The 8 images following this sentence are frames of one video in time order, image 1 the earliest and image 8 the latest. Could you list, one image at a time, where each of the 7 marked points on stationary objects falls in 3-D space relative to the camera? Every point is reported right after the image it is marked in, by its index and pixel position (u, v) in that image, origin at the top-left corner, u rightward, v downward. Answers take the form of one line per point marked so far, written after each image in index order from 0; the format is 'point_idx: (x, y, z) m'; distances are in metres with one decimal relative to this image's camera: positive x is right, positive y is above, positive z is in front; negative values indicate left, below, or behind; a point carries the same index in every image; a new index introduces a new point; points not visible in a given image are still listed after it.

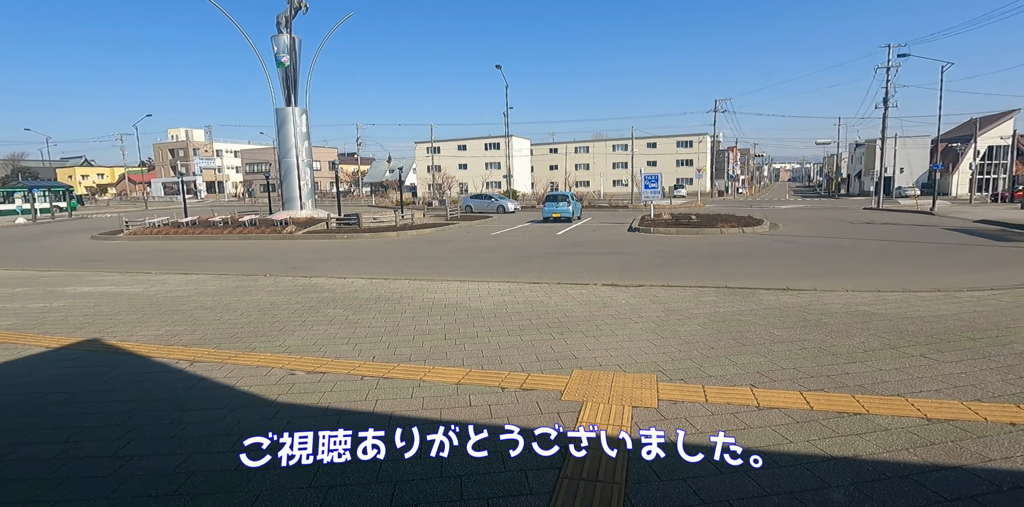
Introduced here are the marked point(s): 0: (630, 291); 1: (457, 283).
0: (+1.5, -0.5, +7.3) m
1: (-0.8, -0.5, +8.8) m
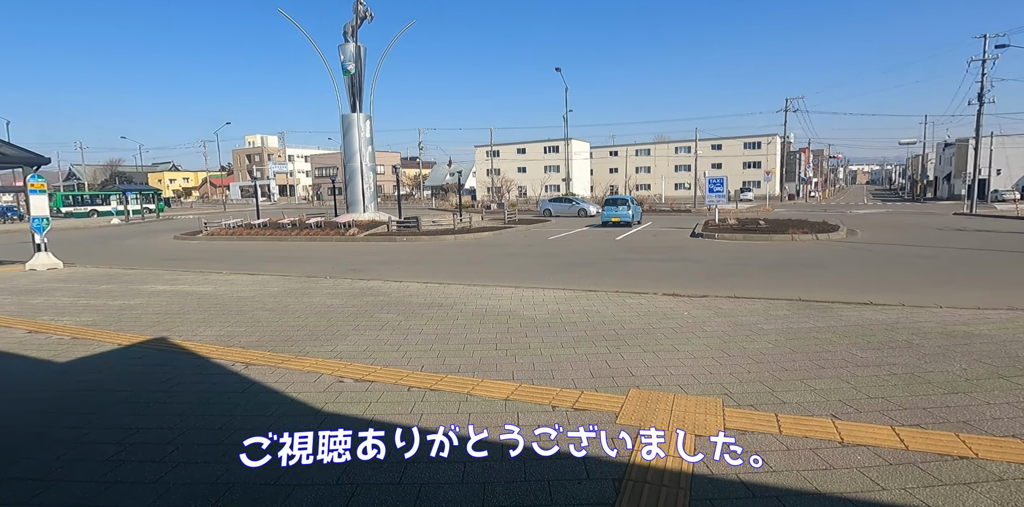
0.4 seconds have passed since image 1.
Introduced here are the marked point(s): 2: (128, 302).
0: (+2.2, -0.6, +6.9) m
1: (0.0, -0.5, +8.6) m
2: (-6.0, -0.8, +9.1) m
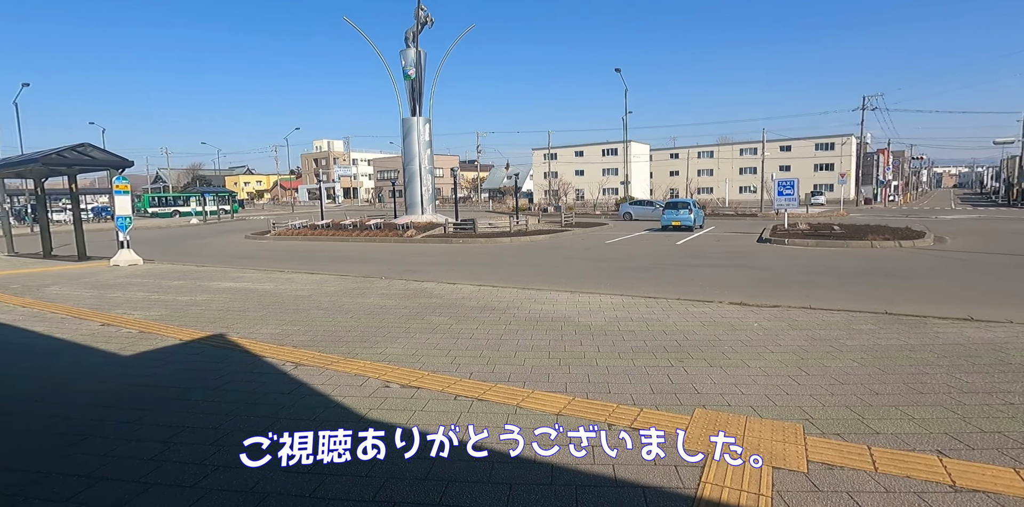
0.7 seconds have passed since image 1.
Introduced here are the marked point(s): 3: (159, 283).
0: (+2.8, -0.7, +6.4) m
1: (+0.8, -0.6, +8.3) m
2: (-5.2, -0.7, +9.4) m
3: (-7.1, -0.6, +11.7) m
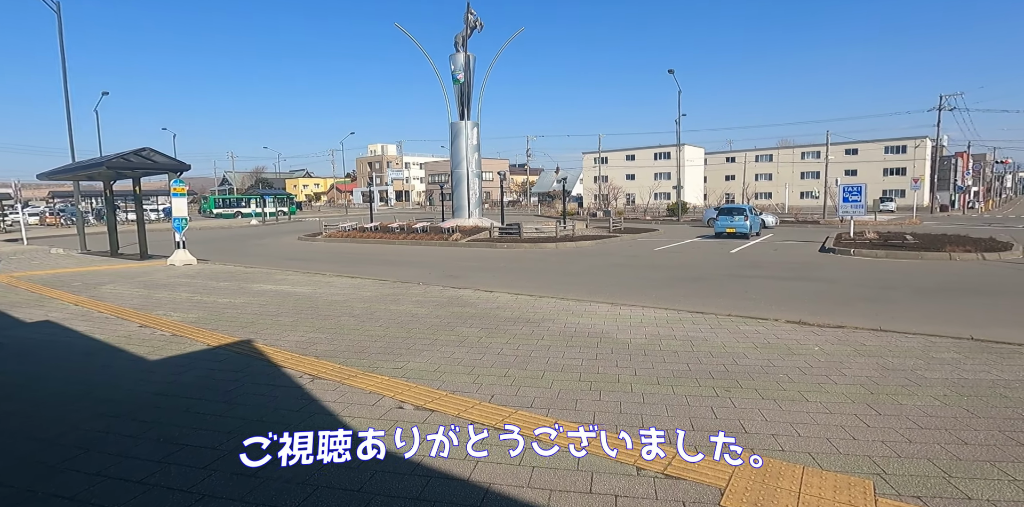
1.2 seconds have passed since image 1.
0: (+3.1, -0.8, +5.7) m
1: (+1.3, -0.7, +7.9) m
2: (-4.5, -0.8, +9.4) m
3: (-6.3, -0.6, +11.9) m
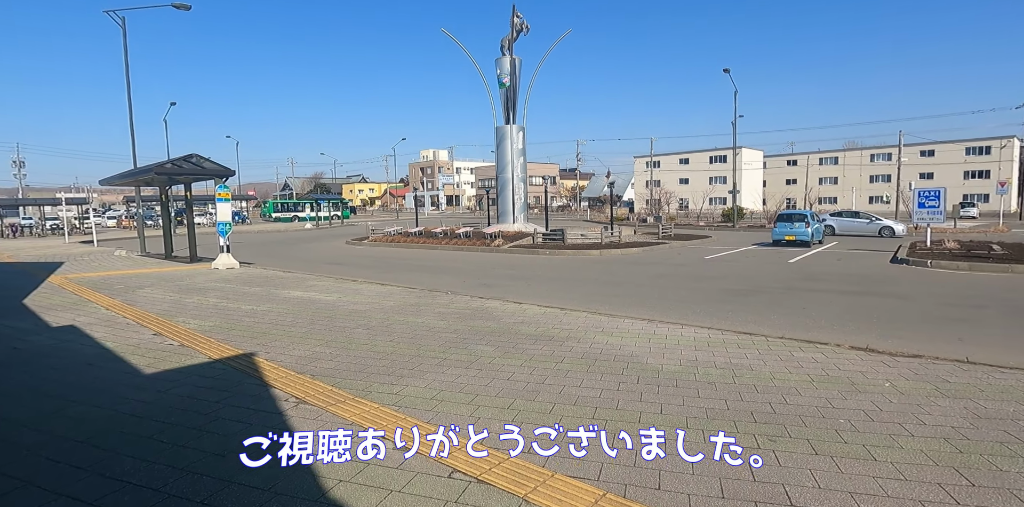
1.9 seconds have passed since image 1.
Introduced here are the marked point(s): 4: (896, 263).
0: (+3.2, -0.9, +4.8) m
1: (+1.6, -0.8, +7.1) m
2: (-4.1, -0.9, +9.2) m
3: (-5.6, -0.7, +11.8) m
4: (+10.4, -0.2, +15.7) m
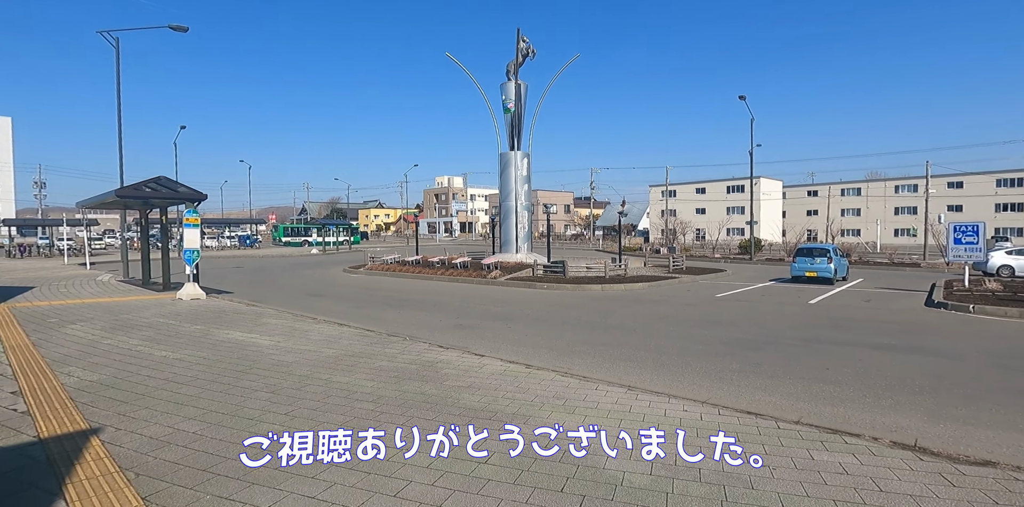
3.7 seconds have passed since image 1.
0: (+2.6, -1.3, +3.3) m
1: (+1.0, -1.3, +5.6) m
2: (-4.6, -1.4, +7.8) m
3: (-6.0, -1.3, +10.5) m
4: (+10.1, -1.3, +13.9) m
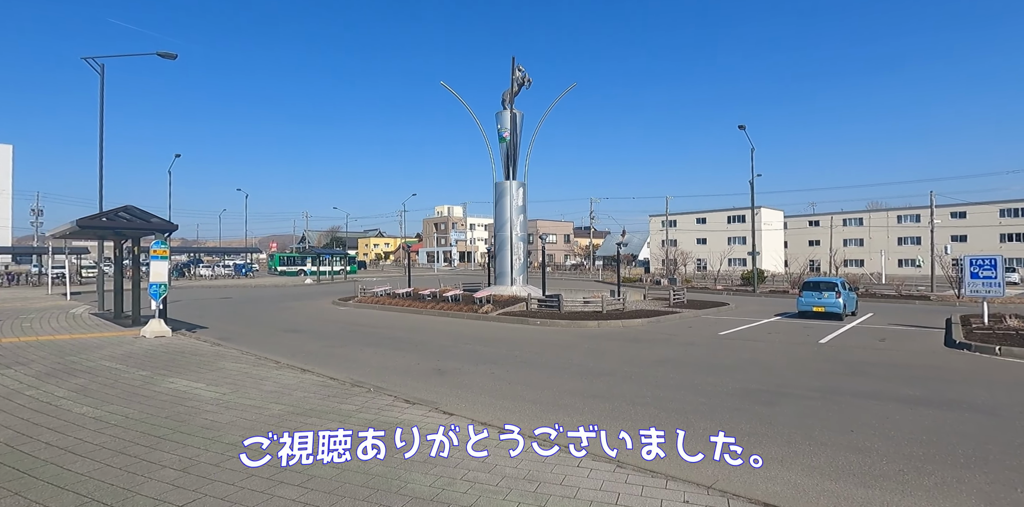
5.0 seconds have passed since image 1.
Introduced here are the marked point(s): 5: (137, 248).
0: (+2.3, -1.6, +2.2) m
1: (+0.7, -1.7, +4.5) m
2: (-4.9, -1.8, +6.8) m
3: (-6.3, -1.9, +9.5) m
4: (+9.8, -2.1, +12.8) m
5: (-11.4, +0.2, +17.7) m
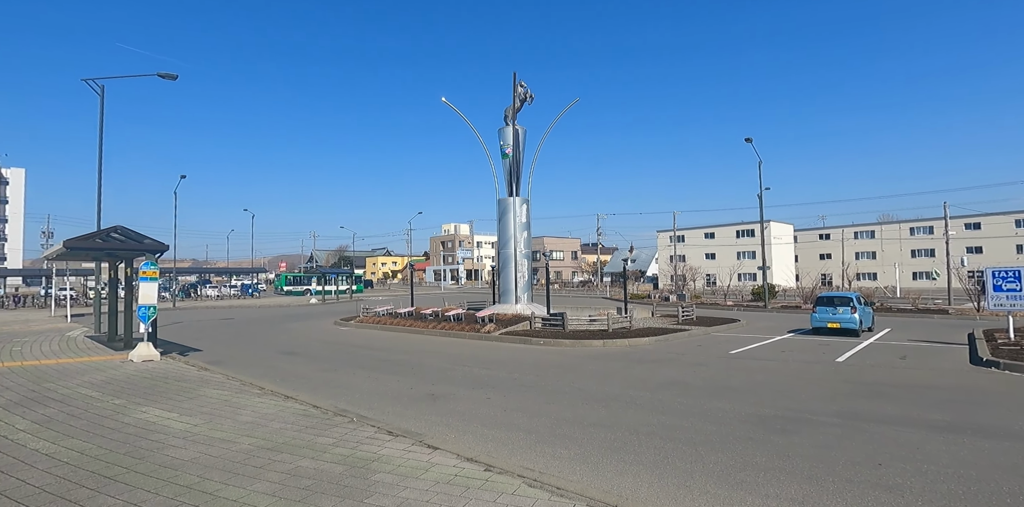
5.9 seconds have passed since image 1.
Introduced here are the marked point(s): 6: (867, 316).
0: (+2.1, -1.6, +1.6) m
1: (+0.6, -1.8, +3.9) m
2: (-5.0, -2.1, +6.3) m
3: (-6.4, -2.2, +9.0) m
4: (+9.8, -2.3, +12.1) m
5: (-11.4, -0.5, +17.3) m
6: (+11.8, -2.1, +19.2) m
